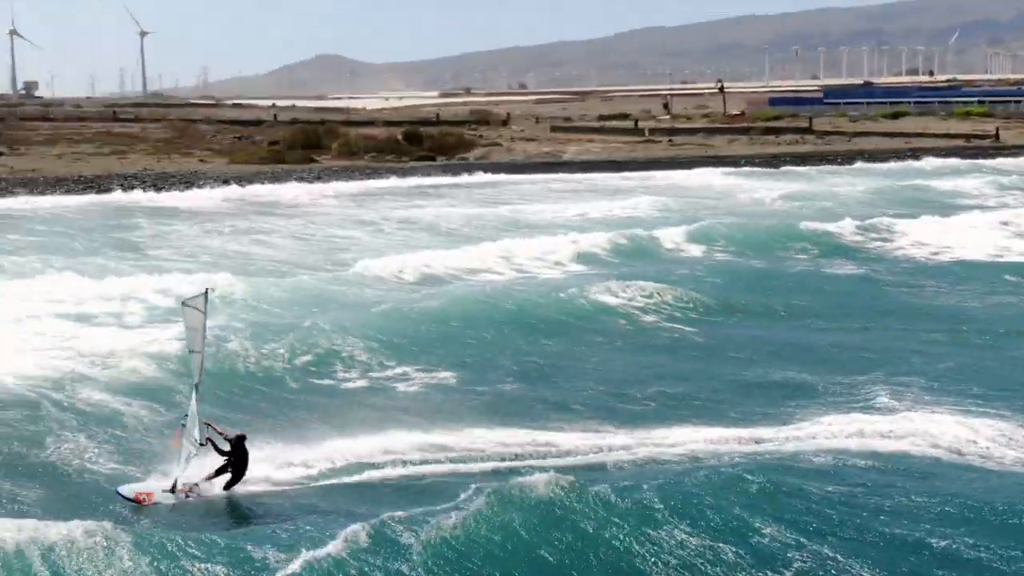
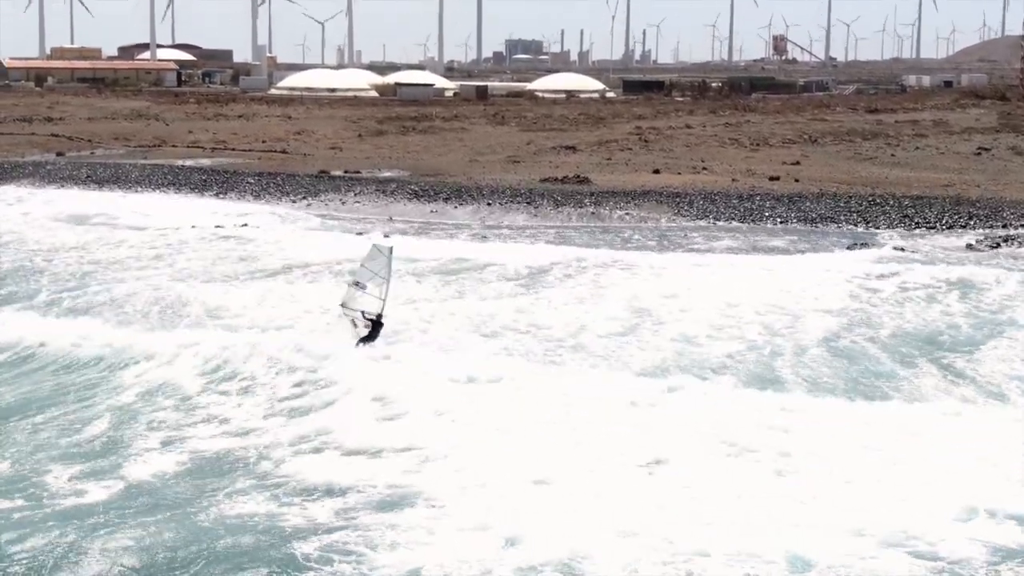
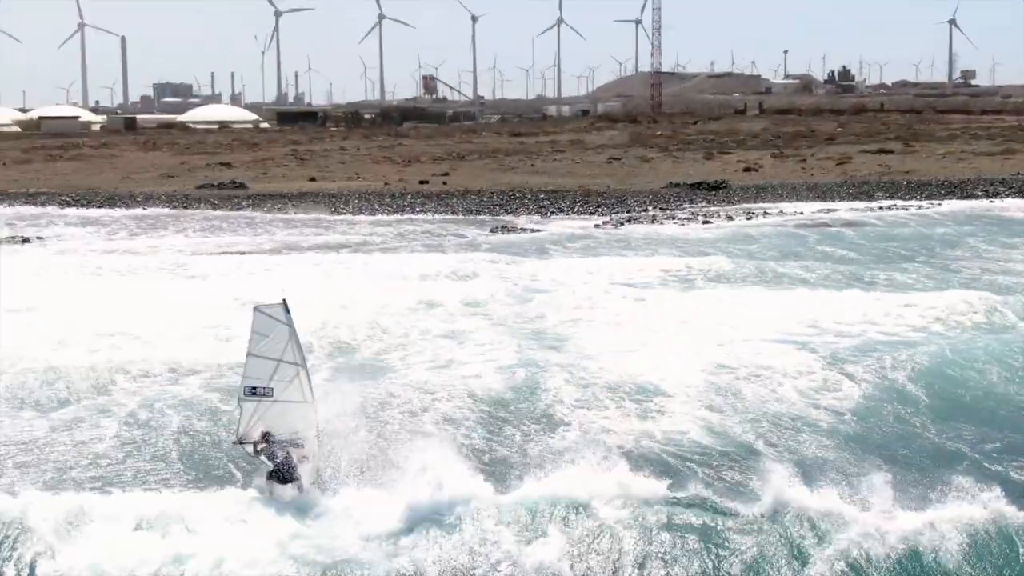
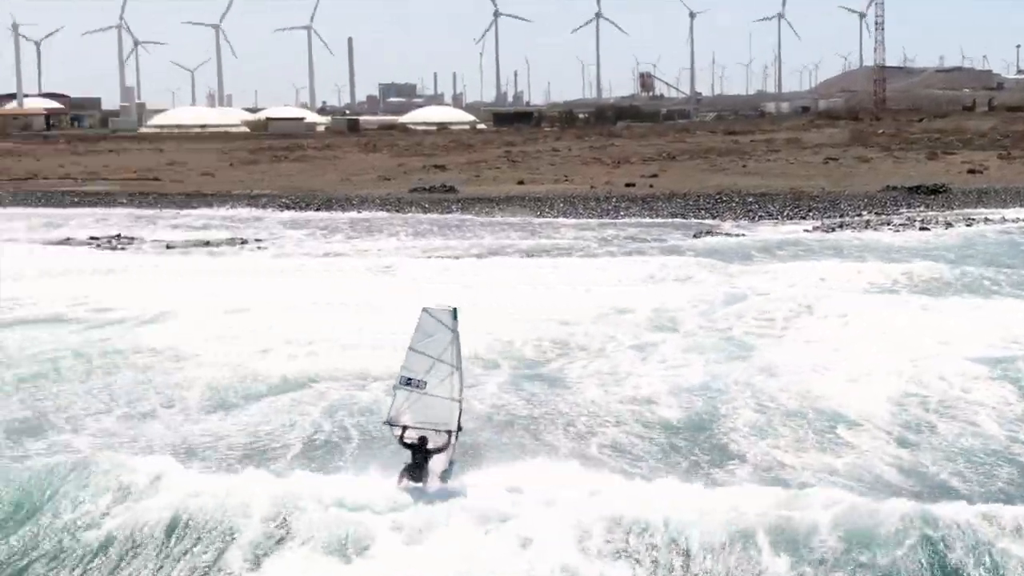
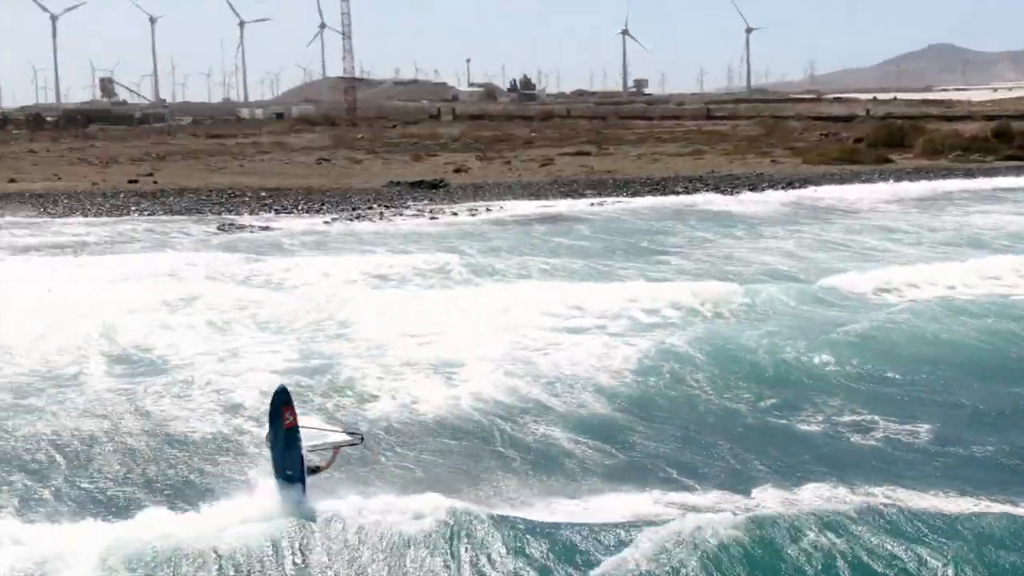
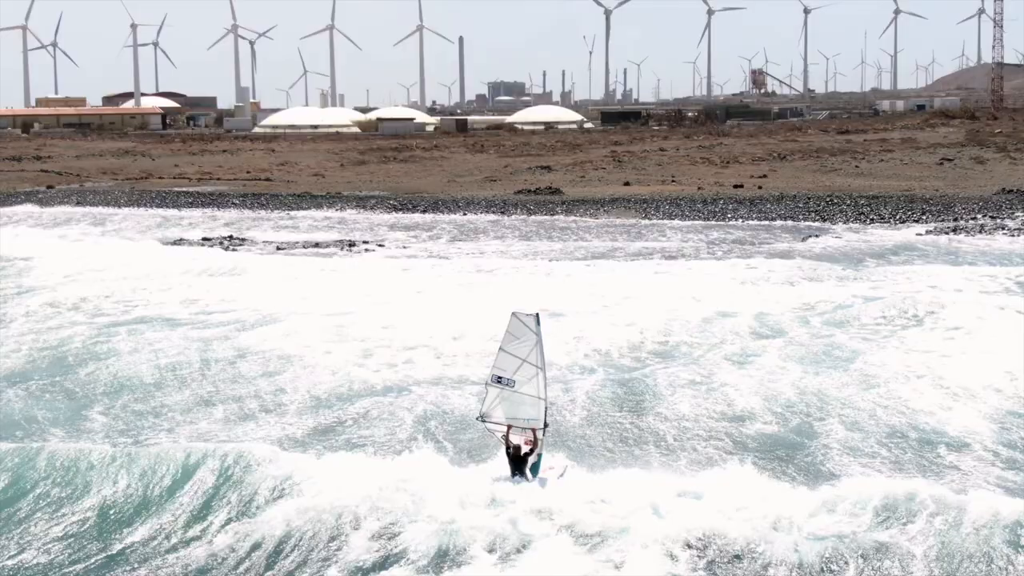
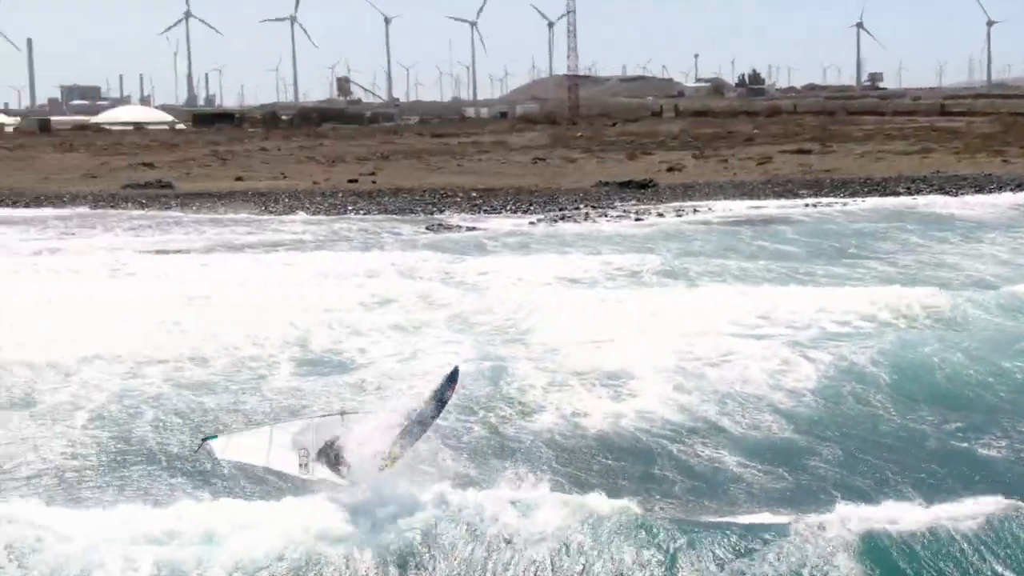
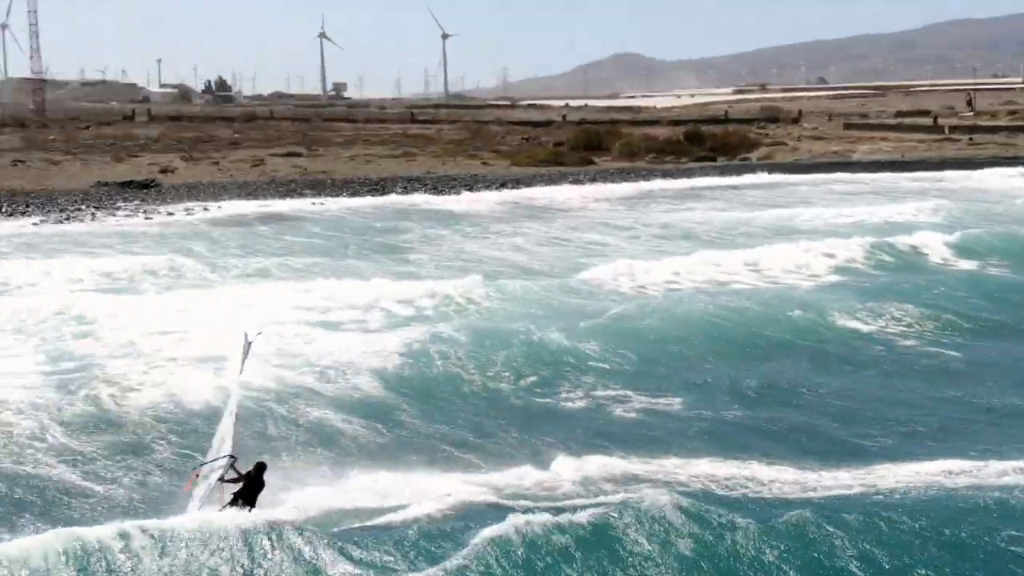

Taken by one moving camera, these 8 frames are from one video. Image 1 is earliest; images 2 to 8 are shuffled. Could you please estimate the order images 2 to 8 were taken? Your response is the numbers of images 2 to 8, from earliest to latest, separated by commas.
8, 5, 7, 3, 4, 6, 2
